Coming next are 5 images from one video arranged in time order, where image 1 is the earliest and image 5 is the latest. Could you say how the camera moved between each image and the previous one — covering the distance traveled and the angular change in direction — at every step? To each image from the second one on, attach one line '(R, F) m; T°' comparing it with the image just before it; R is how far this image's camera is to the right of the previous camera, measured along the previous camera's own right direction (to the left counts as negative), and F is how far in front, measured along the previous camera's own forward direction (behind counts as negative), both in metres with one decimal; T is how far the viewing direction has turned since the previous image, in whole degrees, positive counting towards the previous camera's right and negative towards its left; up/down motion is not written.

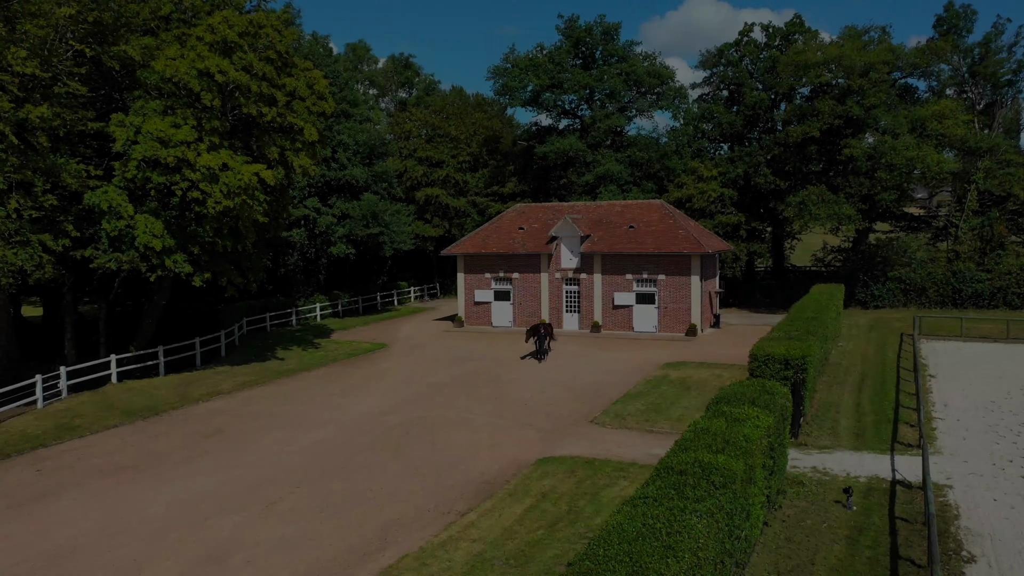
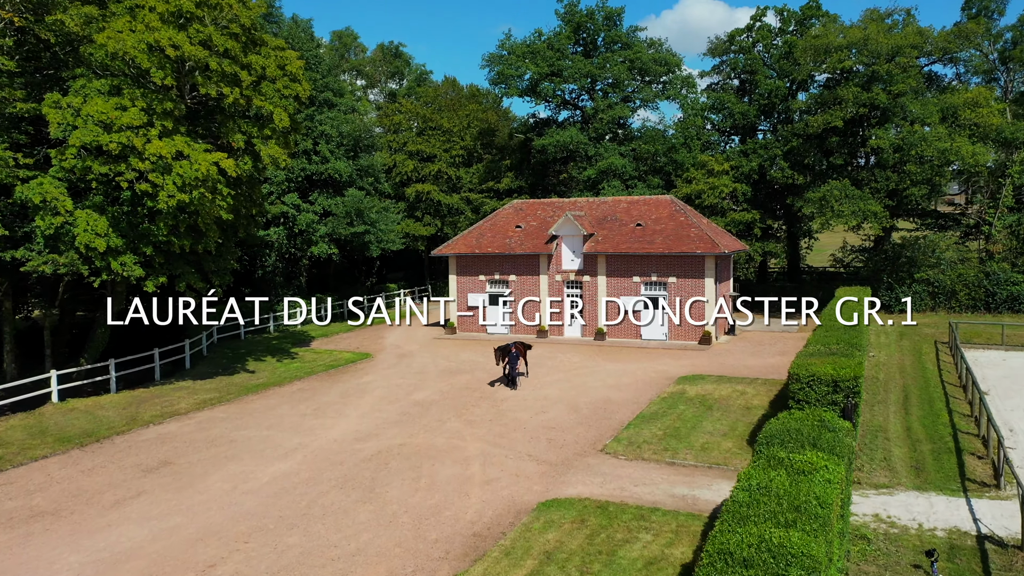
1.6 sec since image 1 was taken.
(0.0, +2.6) m; 0°
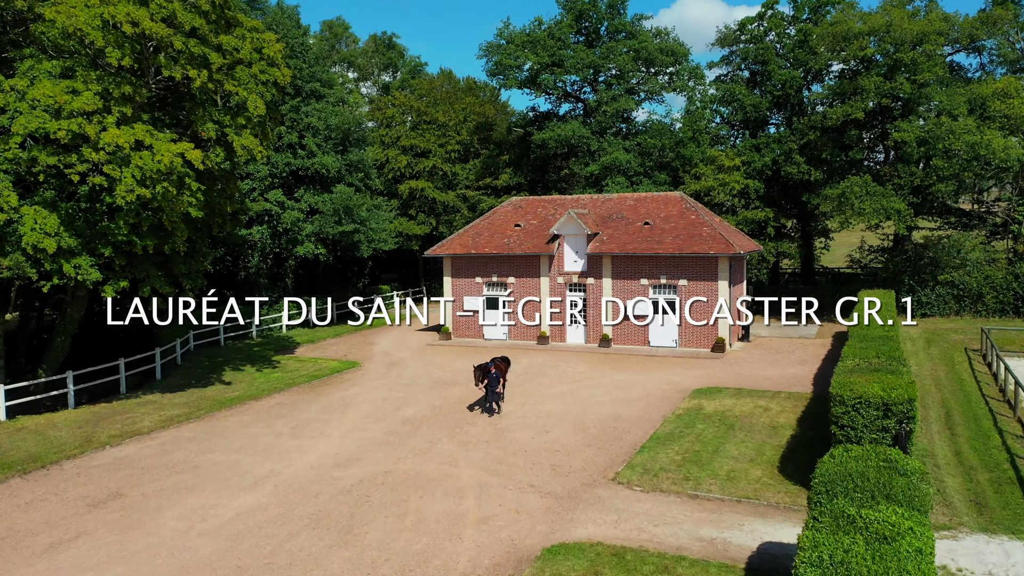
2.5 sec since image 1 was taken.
(0.0, +1.9) m; 0°
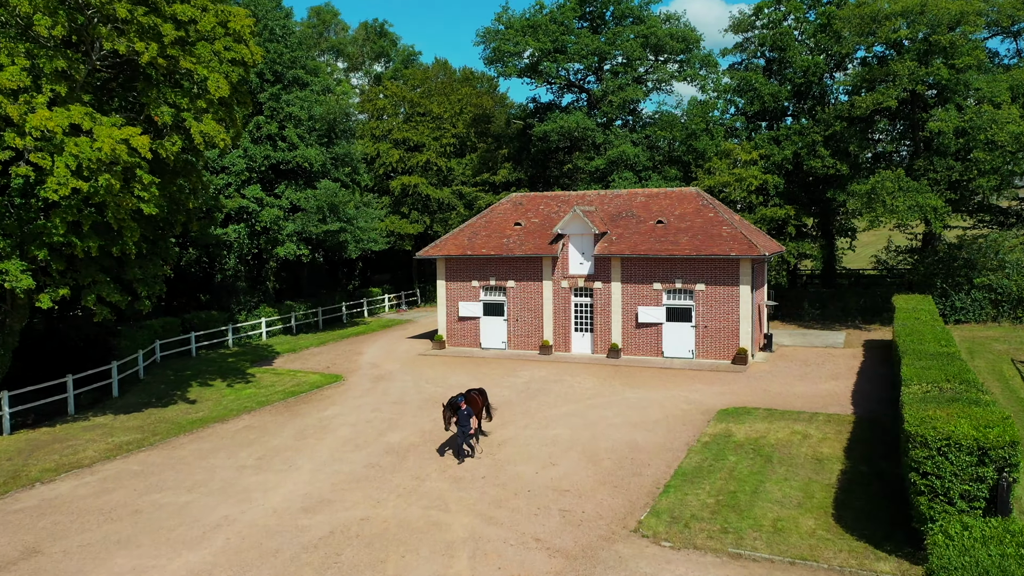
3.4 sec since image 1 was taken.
(0.0, +2.3) m; 0°
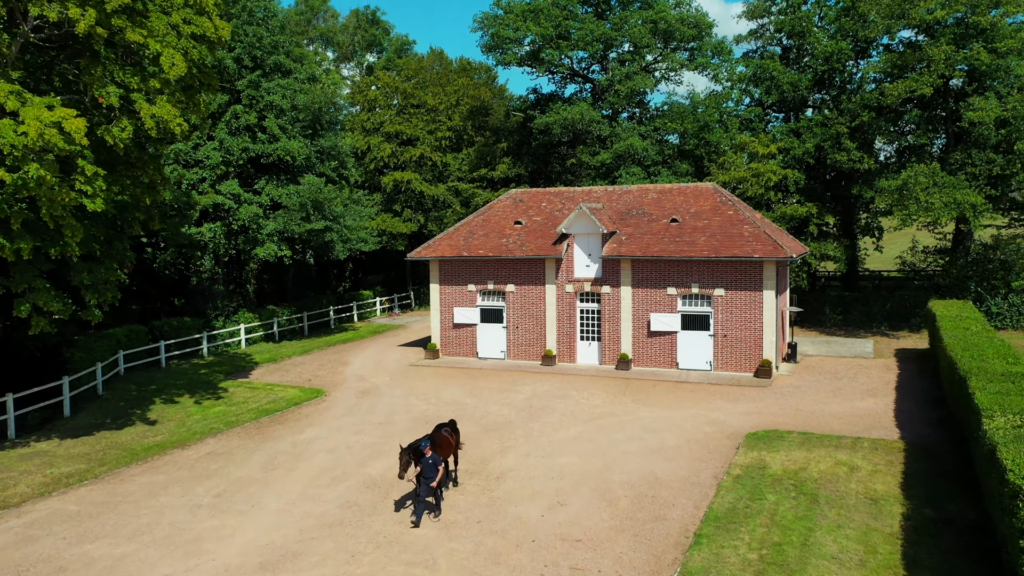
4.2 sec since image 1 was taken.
(0.0, +2.1) m; 0°
